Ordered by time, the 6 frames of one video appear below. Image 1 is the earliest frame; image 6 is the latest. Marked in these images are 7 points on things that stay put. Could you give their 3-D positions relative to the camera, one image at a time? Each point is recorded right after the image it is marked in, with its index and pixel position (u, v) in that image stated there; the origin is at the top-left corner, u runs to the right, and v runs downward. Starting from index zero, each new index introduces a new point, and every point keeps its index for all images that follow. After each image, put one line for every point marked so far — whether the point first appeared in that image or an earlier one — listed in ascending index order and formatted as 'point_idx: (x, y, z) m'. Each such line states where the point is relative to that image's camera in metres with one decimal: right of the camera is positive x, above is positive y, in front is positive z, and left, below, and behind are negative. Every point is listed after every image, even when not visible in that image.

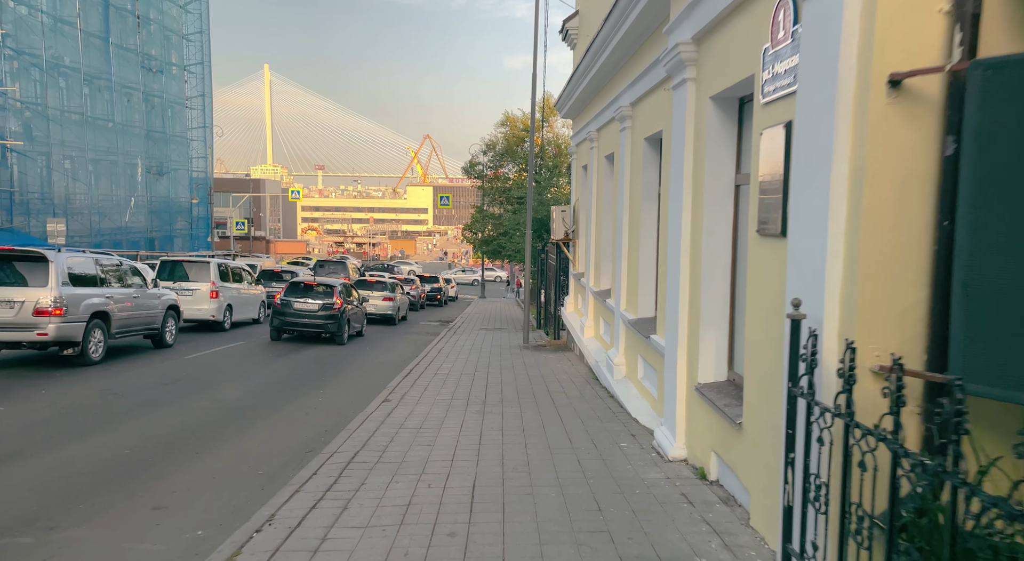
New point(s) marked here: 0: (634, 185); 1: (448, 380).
0: (+1.6, +1.2, +8.8) m
1: (-1.0, -1.5, +10.6) m
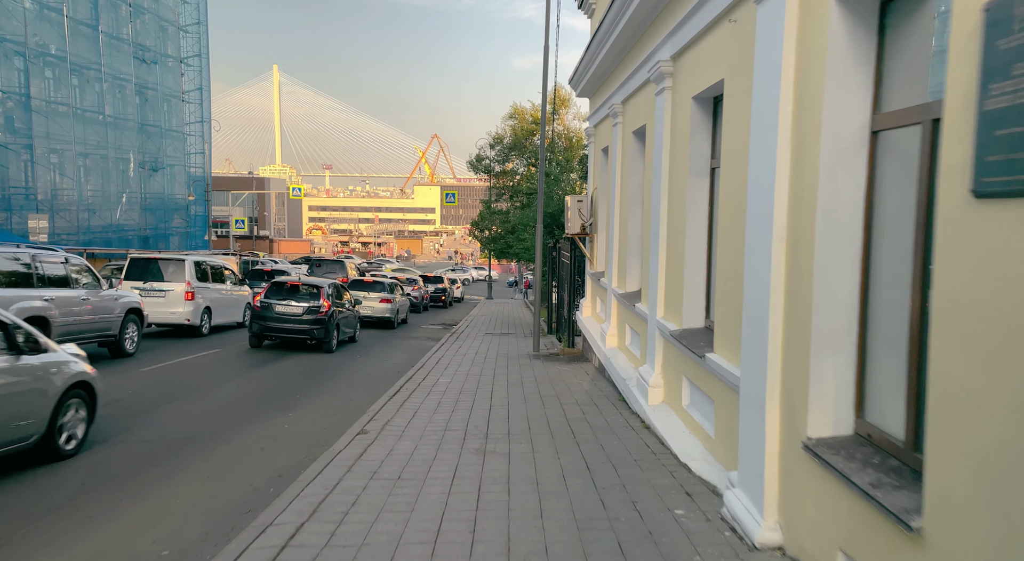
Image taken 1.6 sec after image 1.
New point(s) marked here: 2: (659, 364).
0: (+1.7, +1.2, +7.0) m
1: (-0.9, -1.5, +8.7) m
2: (+1.6, -0.9, +7.4) m
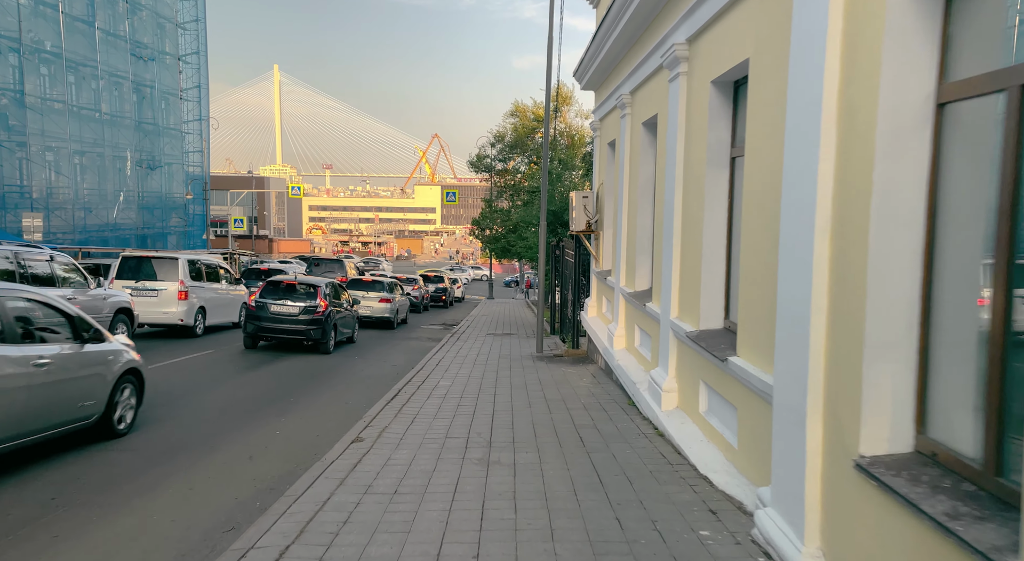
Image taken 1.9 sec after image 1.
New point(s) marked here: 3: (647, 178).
0: (+1.7, +1.2, +6.5) m
1: (-0.8, -1.5, +8.3) m
2: (+1.6, -0.9, +7.0) m
3: (+1.8, +1.4, +9.1) m
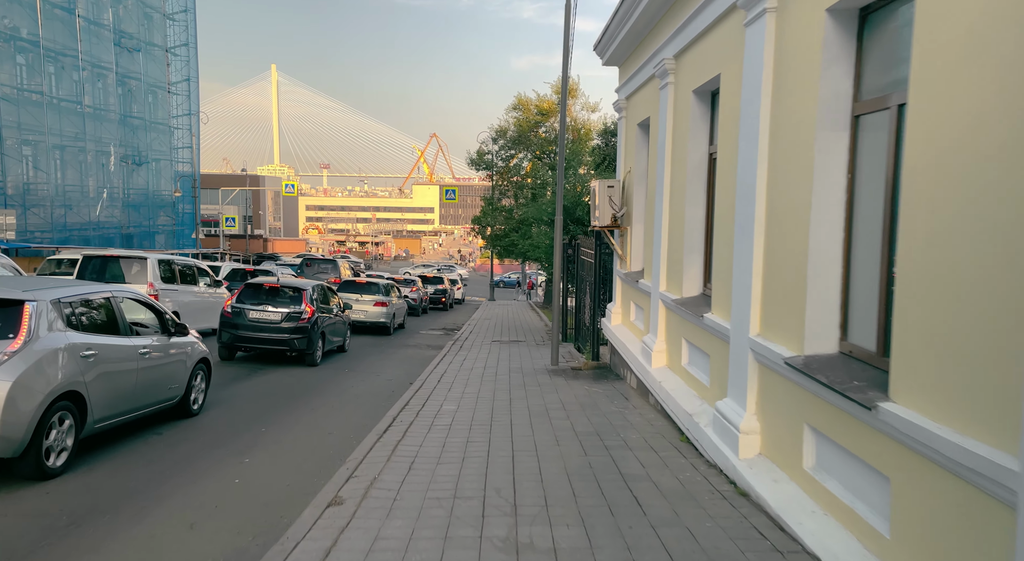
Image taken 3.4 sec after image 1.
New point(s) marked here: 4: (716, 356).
0: (+1.9, +1.2, +4.8) m
1: (-0.6, -1.5, +6.6) m
2: (+1.8, -0.9, +5.3) m
3: (+2.0, +1.3, +7.4) m
4: (+1.9, -0.7, +6.3) m
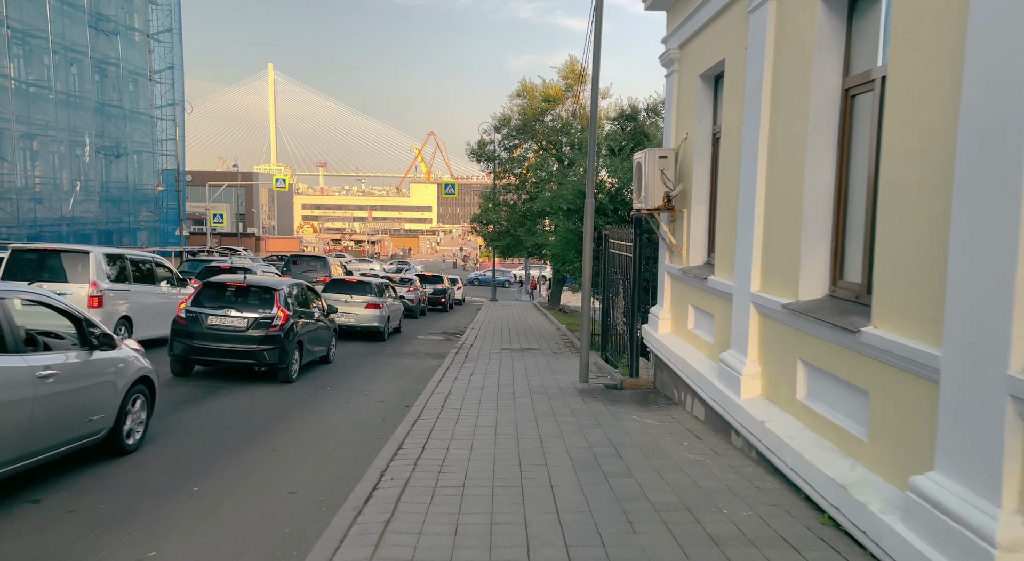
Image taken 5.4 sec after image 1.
0: (+2.2, +1.2, +2.5) m
1: (-0.3, -1.5, +4.3) m
2: (+2.2, -0.9, +3.0) m
3: (+2.3, +1.3, +5.1) m
4: (+2.2, -0.7, +4.0) m
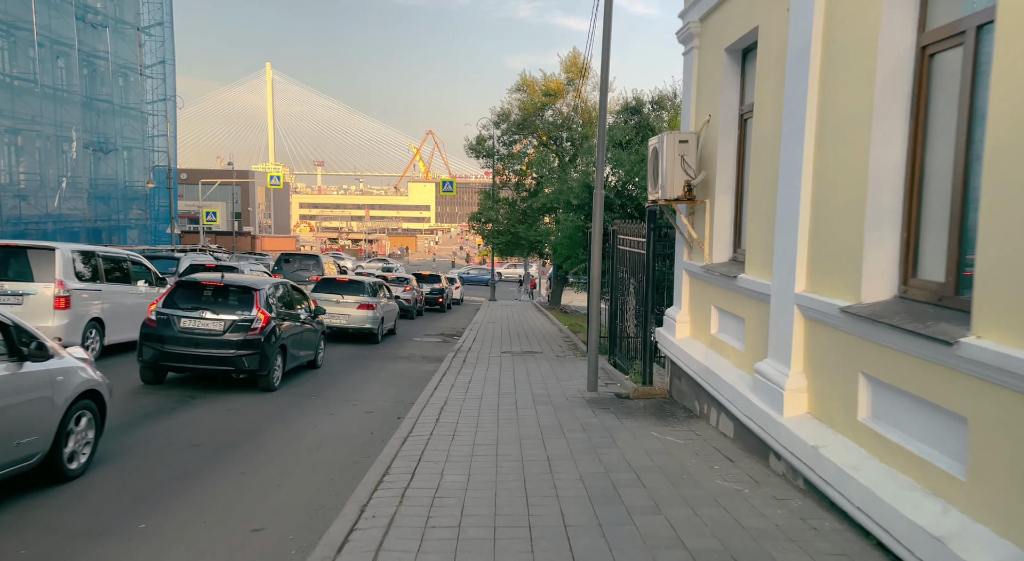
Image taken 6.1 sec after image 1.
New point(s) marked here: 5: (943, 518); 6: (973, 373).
0: (+2.3, +1.2, +1.6) m
1: (-0.3, -1.5, +3.4) m
2: (+2.2, -0.9, +2.1) m
3: (+2.3, +1.4, +4.2) m
4: (+2.2, -0.7, +3.1) m
5: (+2.1, -1.1, +3.3) m
6: (+2.2, -0.4, +3.3) m
